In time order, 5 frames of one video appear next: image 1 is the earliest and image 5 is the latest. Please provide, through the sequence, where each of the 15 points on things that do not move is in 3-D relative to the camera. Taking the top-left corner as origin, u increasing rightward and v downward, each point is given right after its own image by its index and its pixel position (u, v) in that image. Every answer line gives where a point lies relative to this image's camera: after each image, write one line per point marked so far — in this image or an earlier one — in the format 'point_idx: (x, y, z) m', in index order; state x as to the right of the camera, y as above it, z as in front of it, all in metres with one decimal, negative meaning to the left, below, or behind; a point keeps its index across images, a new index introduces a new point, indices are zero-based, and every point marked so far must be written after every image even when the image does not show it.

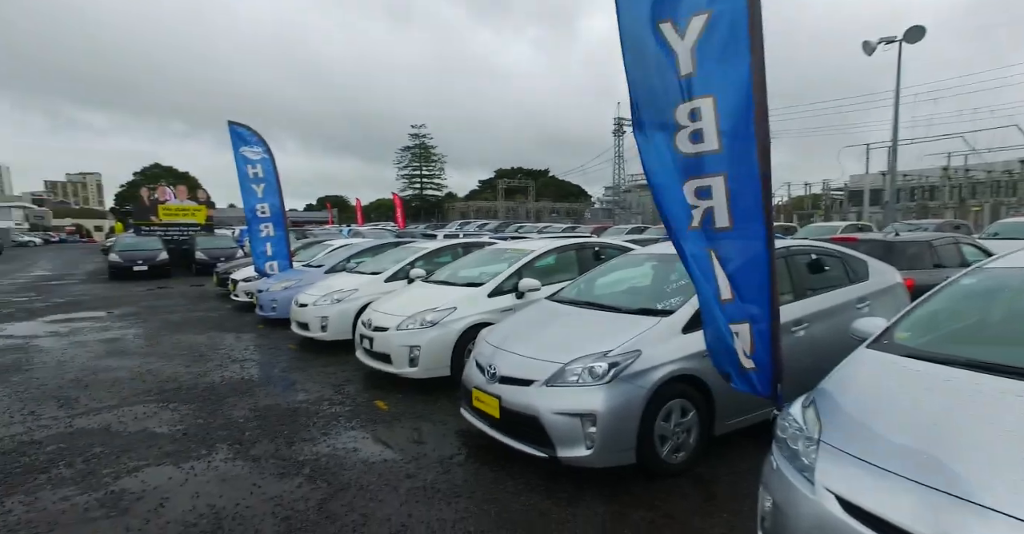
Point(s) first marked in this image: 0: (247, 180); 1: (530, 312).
0: (-5.6, +1.8, +10.8) m
1: (+0.1, -0.4, +4.3) m
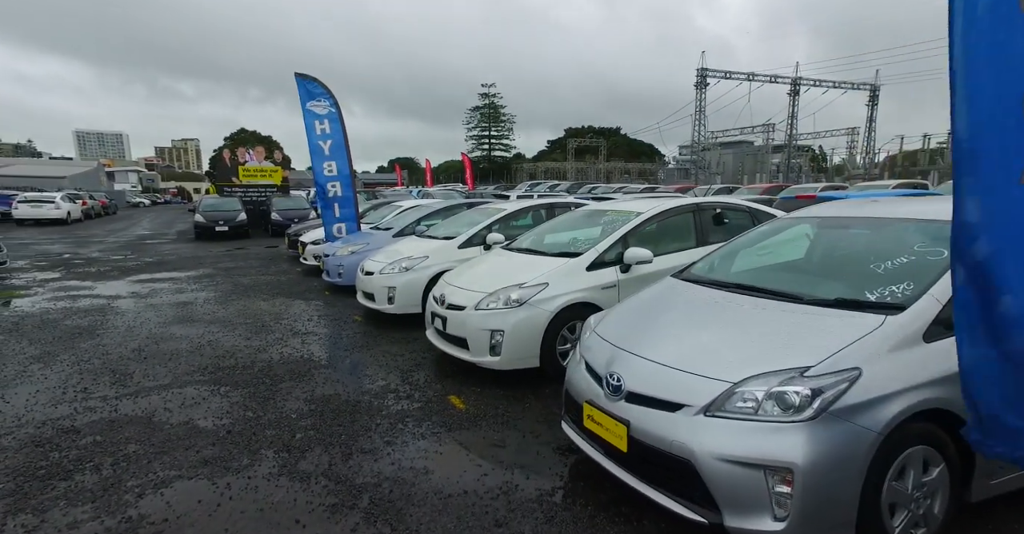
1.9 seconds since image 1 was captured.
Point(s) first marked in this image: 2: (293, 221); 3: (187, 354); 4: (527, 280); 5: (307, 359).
0: (-3.9, +2.6, +10.2) m
1: (+0.9, -0.2, +3.2) m
2: (-7.8, +1.6, +18.1) m
3: (-3.4, -0.9, +5.3) m
4: (+0.1, -0.1, +4.3) m
5: (-2.1, -0.9, +5.1) m
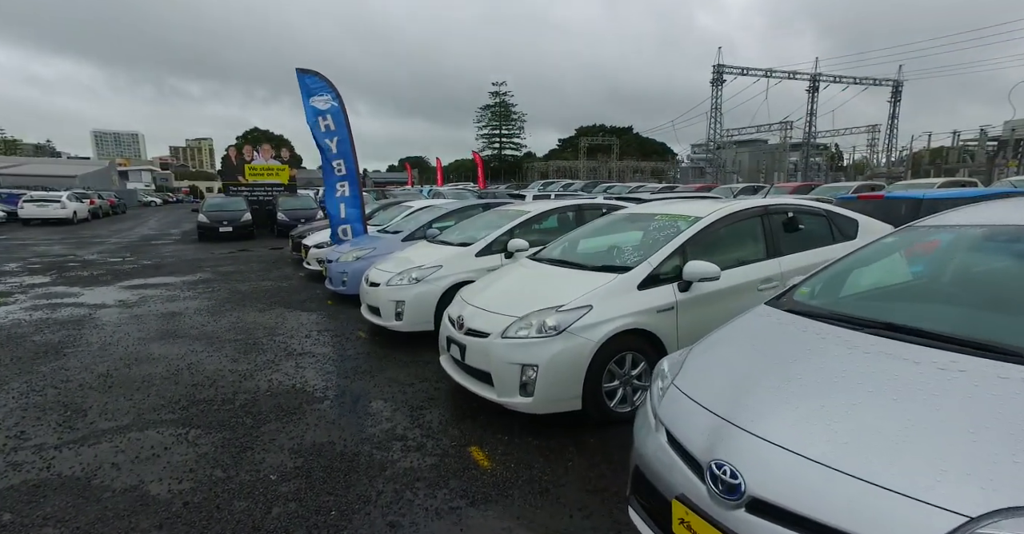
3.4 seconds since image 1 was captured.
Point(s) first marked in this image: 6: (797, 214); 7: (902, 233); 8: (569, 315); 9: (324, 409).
0: (-3.6, +2.5, +9.5) m
1: (+1.1, -0.3, +2.4) m
2: (-7.3, +1.5, +17.4) m
3: (-3.1, -1.0, +4.5) m
4: (+0.4, -0.2, +3.5) m
5: (-1.8, -1.0, +4.3) m
6: (+2.3, +0.4, +4.2) m
7: (+2.2, +0.2, +2.9) m
8: (+0.4, -0.3, +3.4) m
9: (-1.4, -1.1, +3.9) m
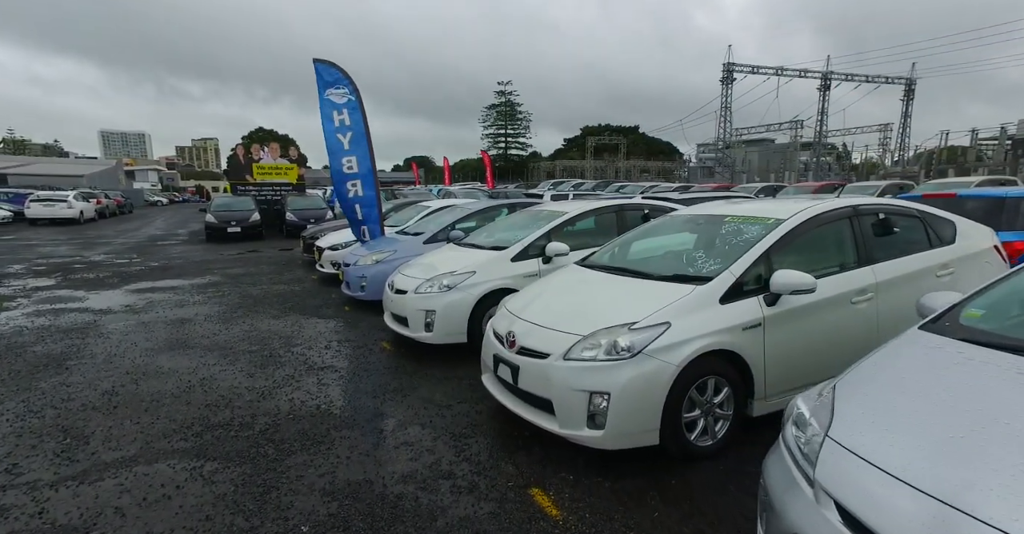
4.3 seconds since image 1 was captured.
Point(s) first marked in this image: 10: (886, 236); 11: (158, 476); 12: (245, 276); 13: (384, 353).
0: (-3.2, +2.5, +9.0) m
1: (+1.5, -0.4, +1.9) m
2: (-6.8, +1.5, +17.0) m
3: (-2.8, -1.1, +4.1) m
4: (+0.7, -0.3, +3.0) m
5: (-1.4, -1.1, +3.9) m
6: (+2.7, +0.4, +3.7) m
7: (+2.6, +0.1, +2.4) m
8: (+0.7, -0.4, +2.9) m
9: (-1.1, -1.1, +3.4) m
10: (+2.6, +0.2, +3.5) m
11: (-2.1, -1.2, +3.0) m
12: (-5.5, -0.2, +10.4) m
13: (-1.3, -0.9, +5.3) m
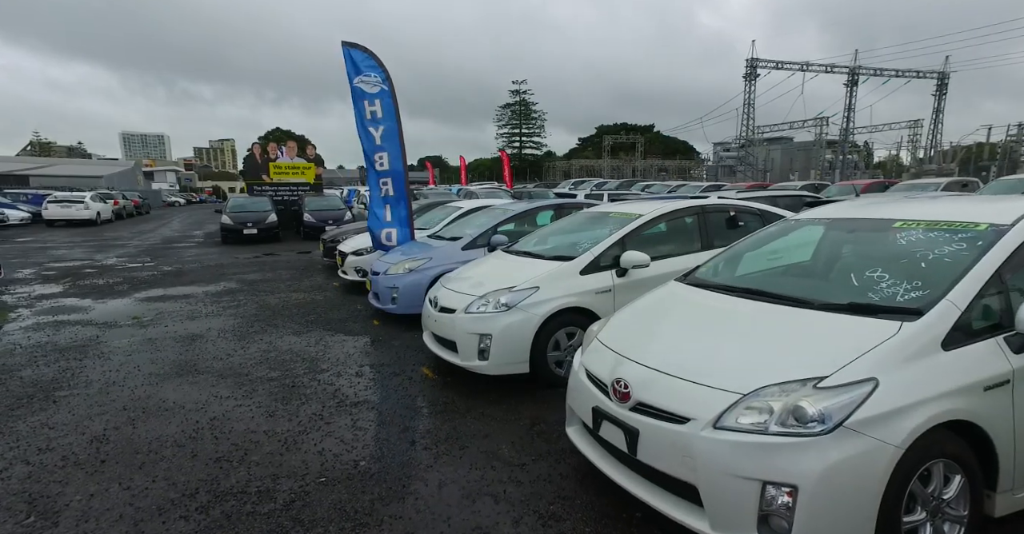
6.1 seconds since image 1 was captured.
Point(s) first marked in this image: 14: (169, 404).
0: (-2.5, +2.3, +8.2) m
1: (+2.0, -0.5, +1.0) m
2: (-5.9, +1.4, +16.2) m
3: (-2.2, -1.2, +3.3) m
4: (+1.3, -0.4, +2.1) m
5: (-0.9, -1.2, +3.0) m
6: (+3.3, +0.2, +2.8) m
7: (+3.1, 0.0, +1.5) m
8: (+1.3, -0.5, +2.0) m
9: (-0.5, -1.3, +2.6) m
10: (+3.1, +0.1, +2.6) m
11: (-1.5, -1.3, +2.1) m
12: (-4.8, -0.3, +9.7) m
13: (-0.7, -1.0, +4.4) m
14: (-2.7, -1.1, +4.1) m
